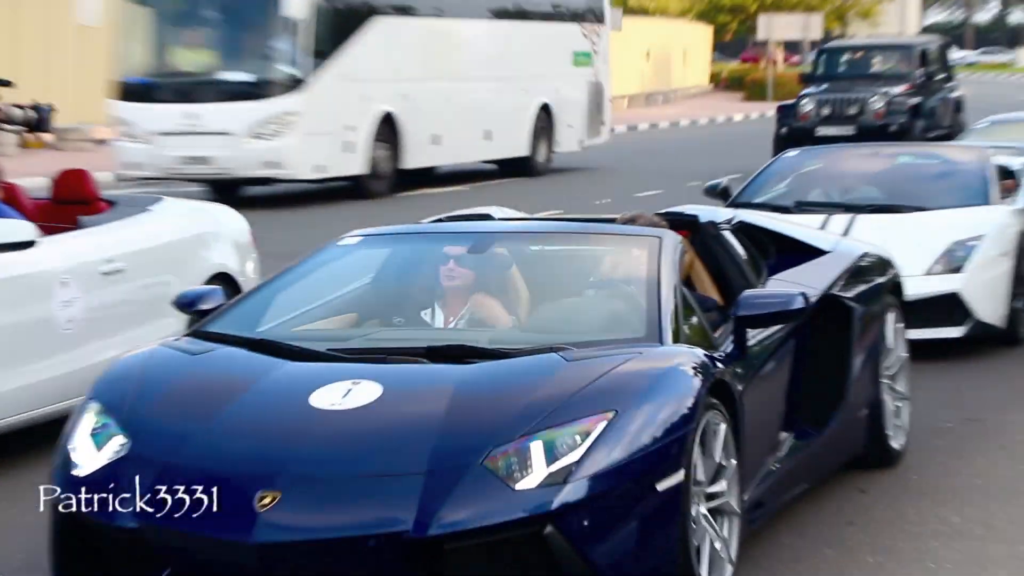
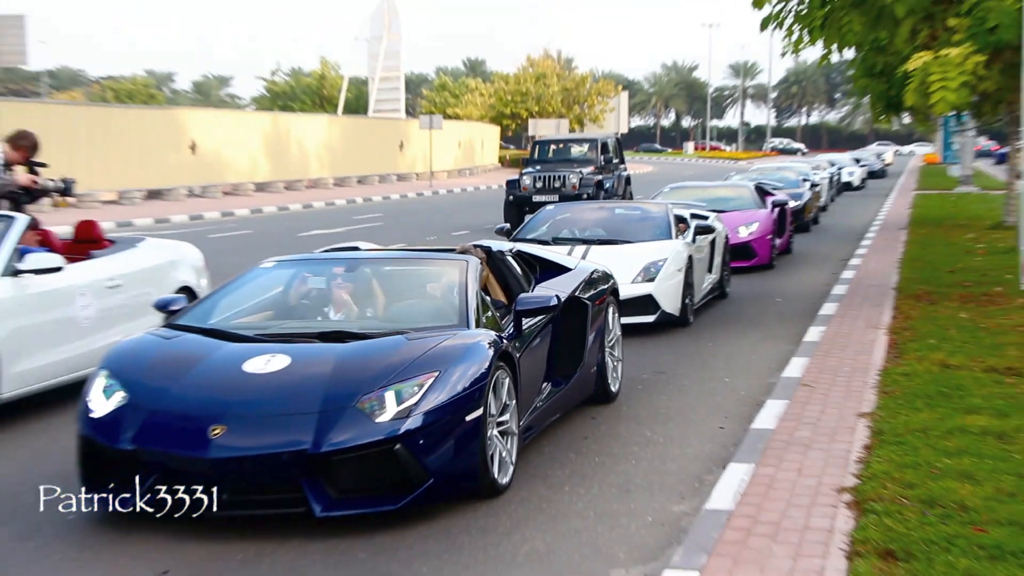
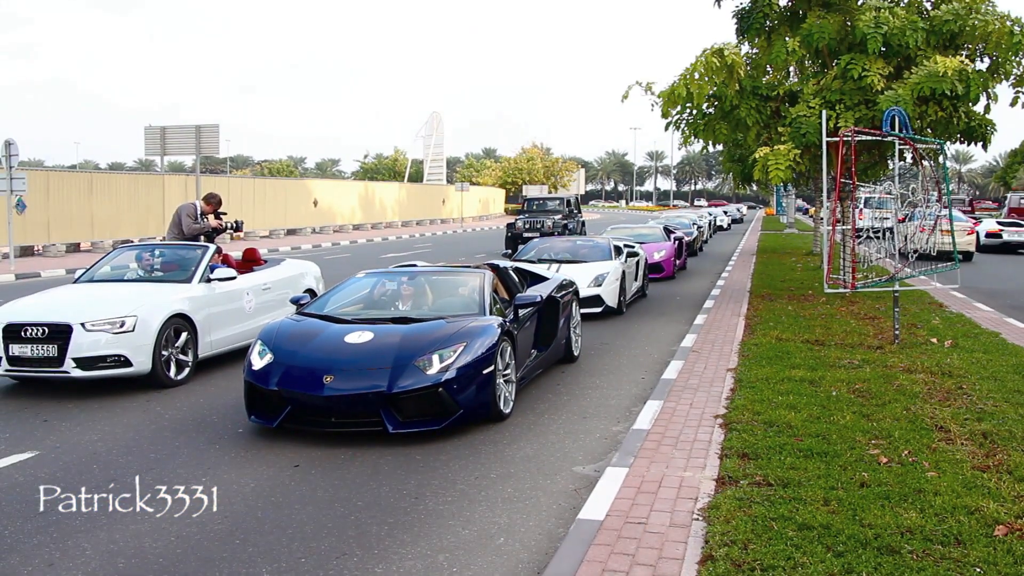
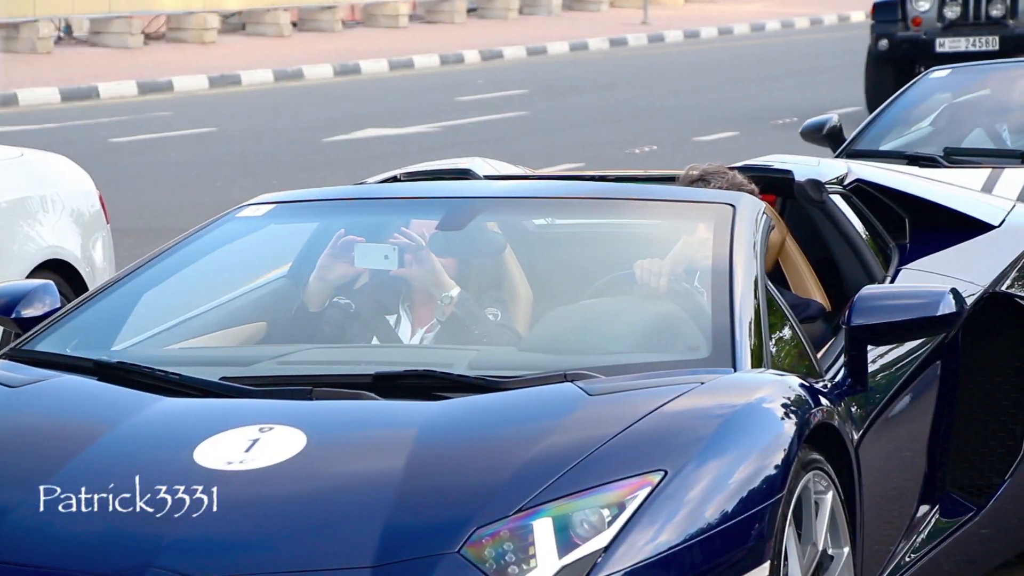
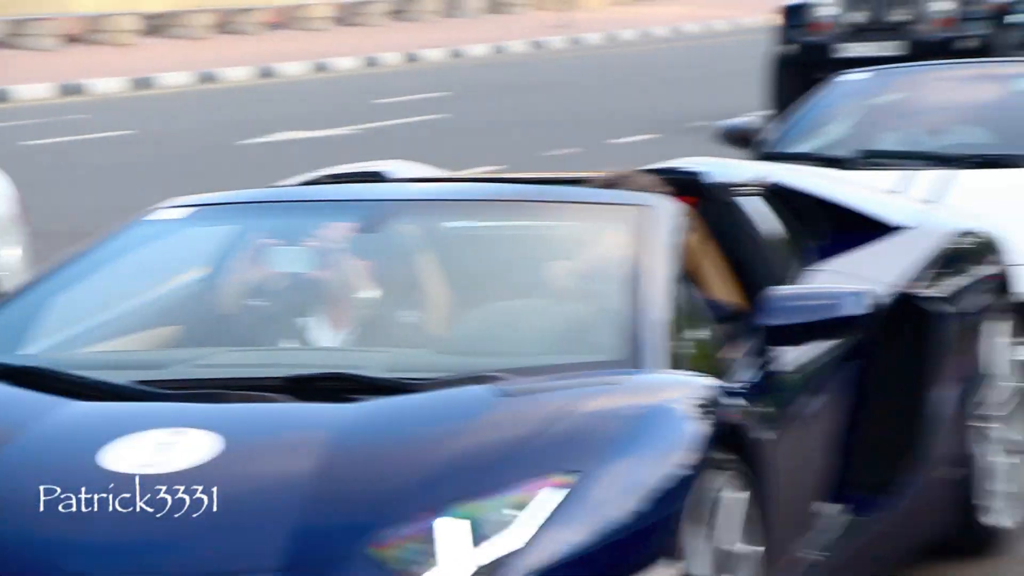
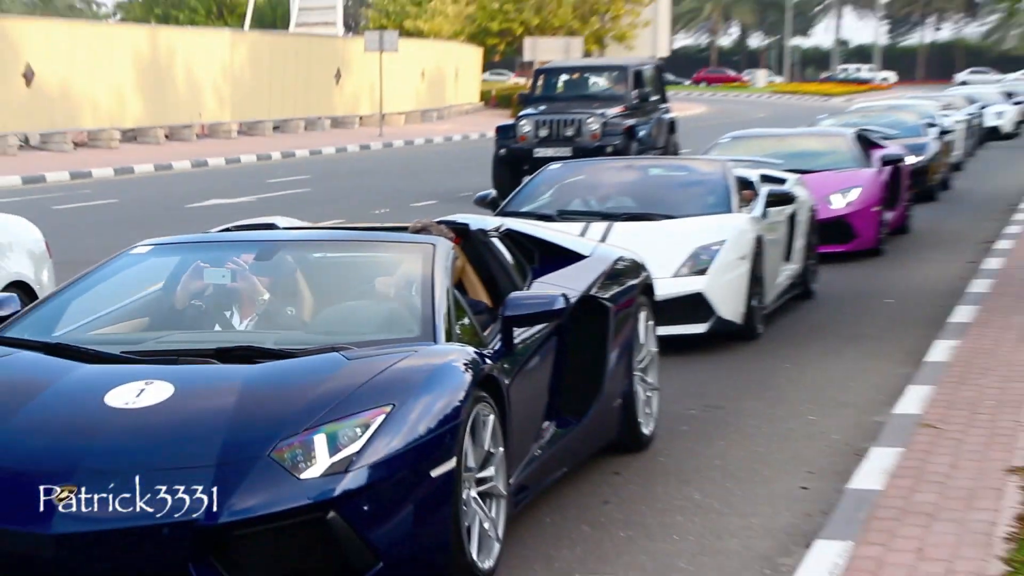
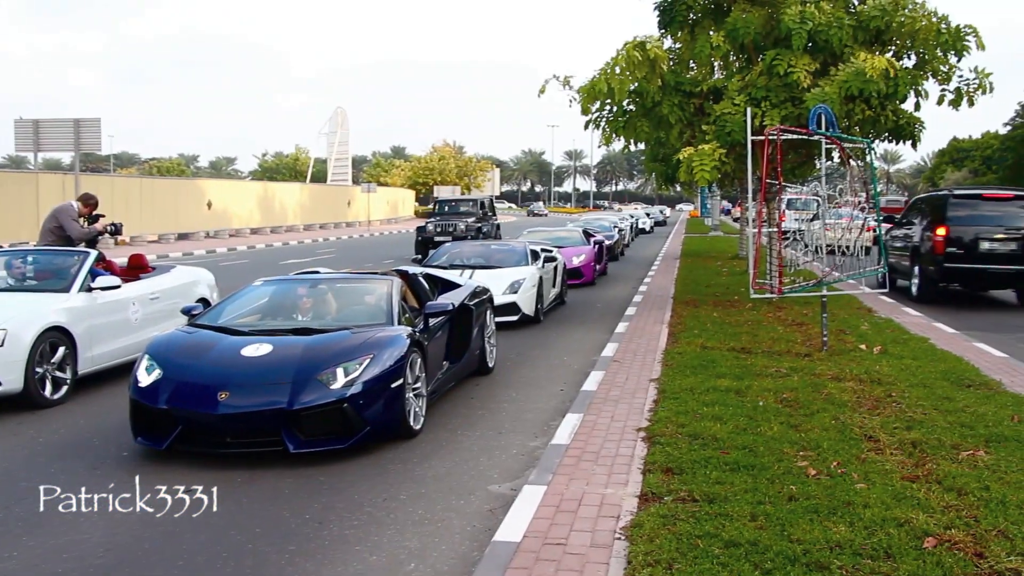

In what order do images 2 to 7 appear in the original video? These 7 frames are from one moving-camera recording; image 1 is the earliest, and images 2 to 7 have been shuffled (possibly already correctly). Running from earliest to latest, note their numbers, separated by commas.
4, 5, 6, 2, 3, 7
